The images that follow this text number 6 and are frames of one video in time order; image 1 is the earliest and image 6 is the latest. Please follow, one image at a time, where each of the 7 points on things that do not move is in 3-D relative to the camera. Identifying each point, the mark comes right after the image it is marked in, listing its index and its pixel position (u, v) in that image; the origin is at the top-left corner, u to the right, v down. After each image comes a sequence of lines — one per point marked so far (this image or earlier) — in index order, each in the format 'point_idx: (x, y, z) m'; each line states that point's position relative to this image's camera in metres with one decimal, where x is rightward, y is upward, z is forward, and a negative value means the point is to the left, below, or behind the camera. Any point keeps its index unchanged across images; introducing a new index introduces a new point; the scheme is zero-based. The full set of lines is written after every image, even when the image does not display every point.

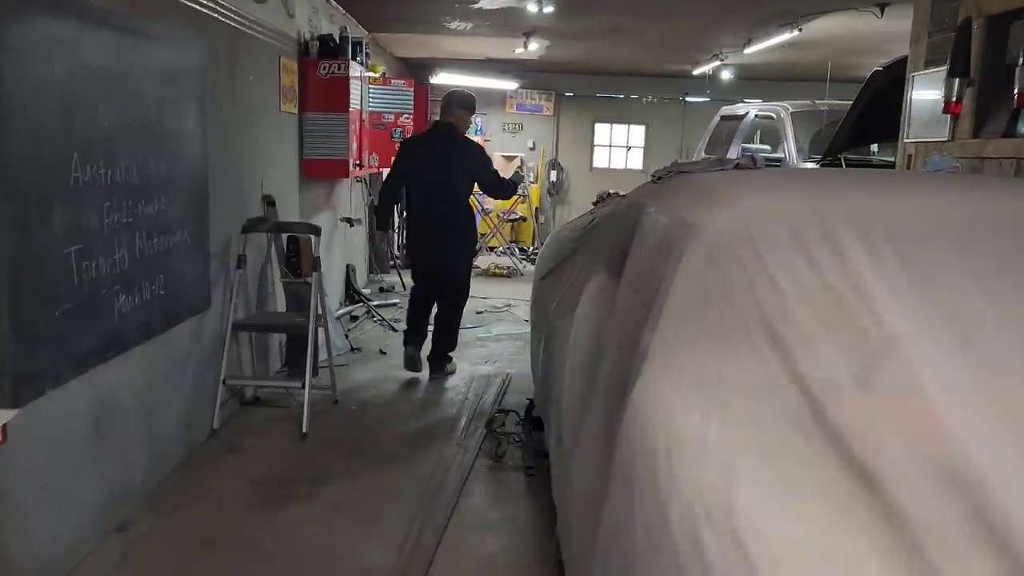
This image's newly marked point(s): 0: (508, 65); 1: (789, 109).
0: (0.0, +2.7, +10.2) m
1: (+2.4, +1.5, +7.2) m
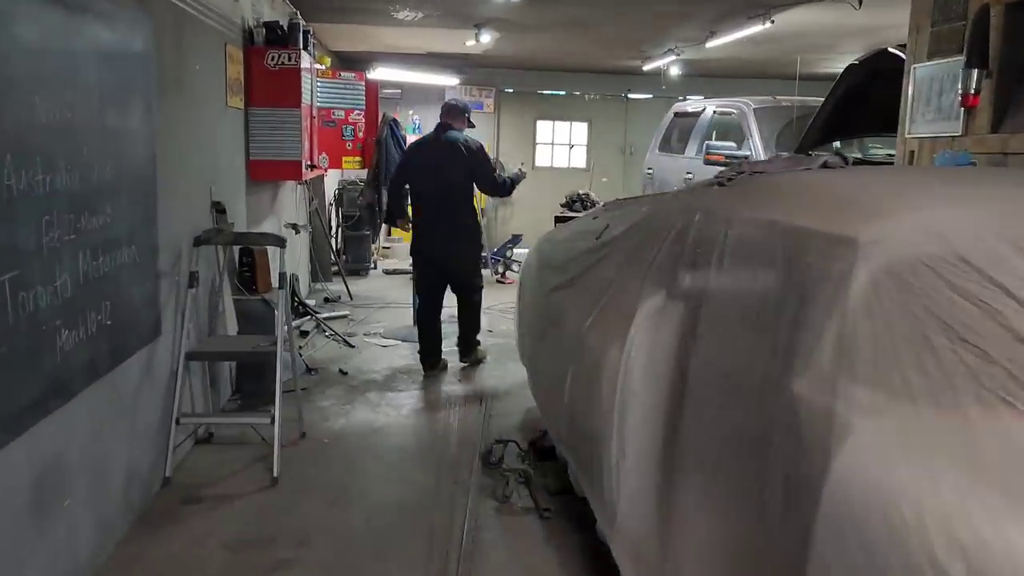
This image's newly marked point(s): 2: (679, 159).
0: (-0.7, +2.6, +9.7) m
1: (+2.0, +1.5, +7.0) m
2: (+1.6, +1.2, +7.7) m
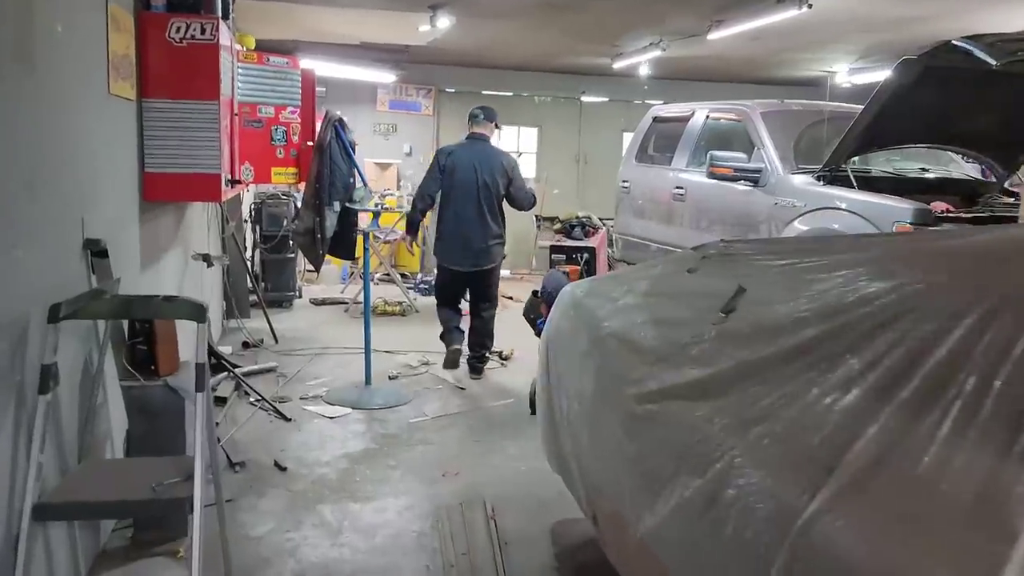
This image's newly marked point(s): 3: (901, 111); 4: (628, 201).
0: (-1.3, +2.3, +8.4) m
1: (+1.7, +1.2, +5.9) m
2: (+1.2, +0.9, +6.7) m
3: (+2.2, +1.0, +4.8) m
4: (+1.0, +0.7, +7.2) m
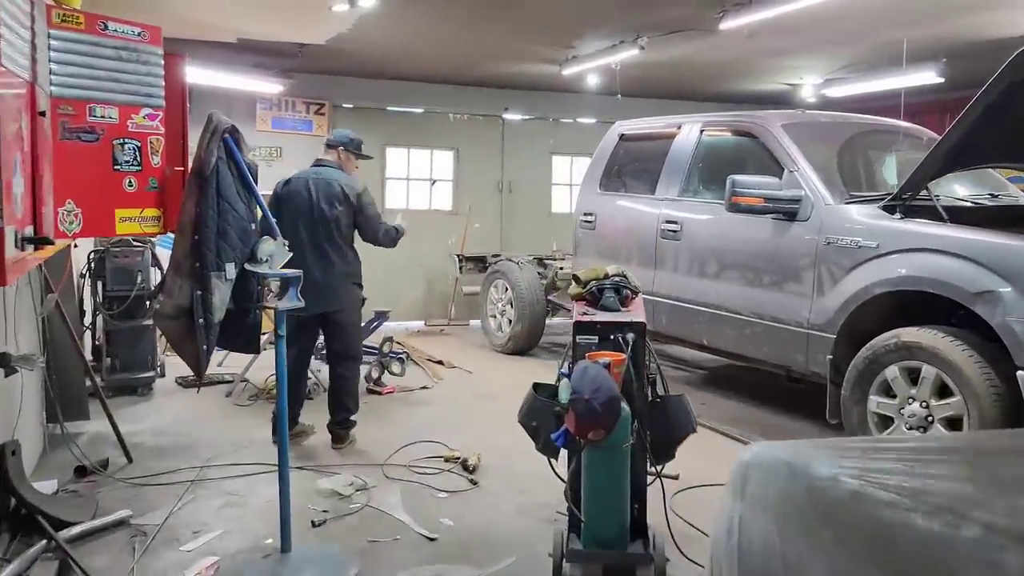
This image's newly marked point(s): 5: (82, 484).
0: (-1.9, +1.8, +6.6) m
1: (+1.4, +0.9, +4.6) m
2: (+0.9, +0.5, +5.3) m
3: (+2.1, +0.7, +3.6) m
4: (+0.5, +0.3, +5.7) m
5: (-1.8, -0.8, +3.6) m
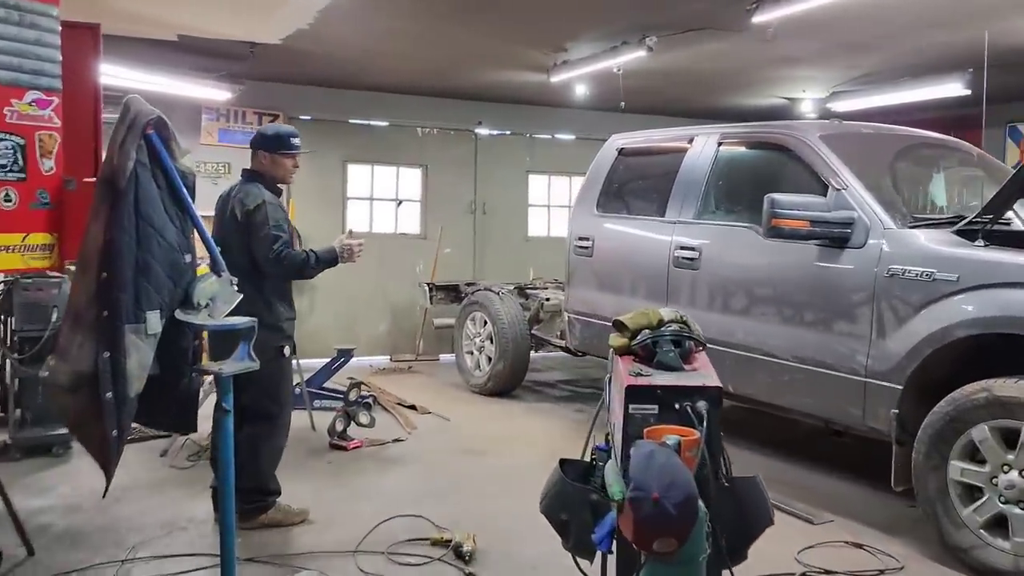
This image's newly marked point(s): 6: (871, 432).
0: (-2.1, +1.6, +5.8) m
1: (+1.4, +0.7, +4.0) m
2: (+0.8, +0.3, +4.6) m
3: (+2.1, +0.6, +3.0) m
4: (+0.5, +0.1, +5.0) m
5: (-1.8, -1.0, +2.8) m
6: (+1.5, -0.6, +3.6) m
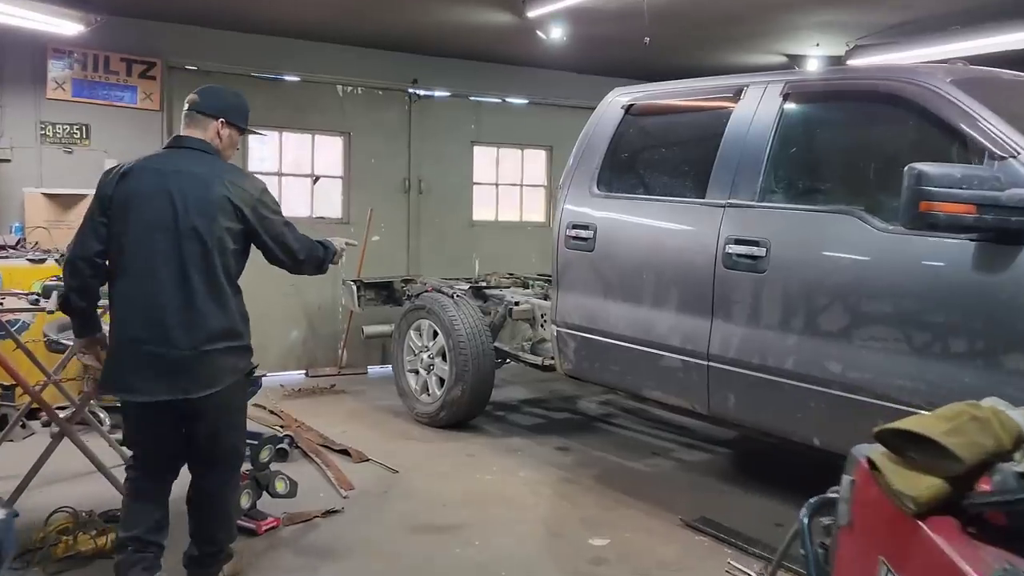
0: (-2.3, +1.5, +4.2) m
1: (+1.4, +0.7, +2.8) m
2: (+0.7, +0.3, +3.3) m
3: (+2.2, +0.5, +1.9) m
4: (+0.3, +0.1, +3.7) m
5: (-1.6, -1.1, +1.3) m
6: (+1.5, -0.6, +2.4) m
